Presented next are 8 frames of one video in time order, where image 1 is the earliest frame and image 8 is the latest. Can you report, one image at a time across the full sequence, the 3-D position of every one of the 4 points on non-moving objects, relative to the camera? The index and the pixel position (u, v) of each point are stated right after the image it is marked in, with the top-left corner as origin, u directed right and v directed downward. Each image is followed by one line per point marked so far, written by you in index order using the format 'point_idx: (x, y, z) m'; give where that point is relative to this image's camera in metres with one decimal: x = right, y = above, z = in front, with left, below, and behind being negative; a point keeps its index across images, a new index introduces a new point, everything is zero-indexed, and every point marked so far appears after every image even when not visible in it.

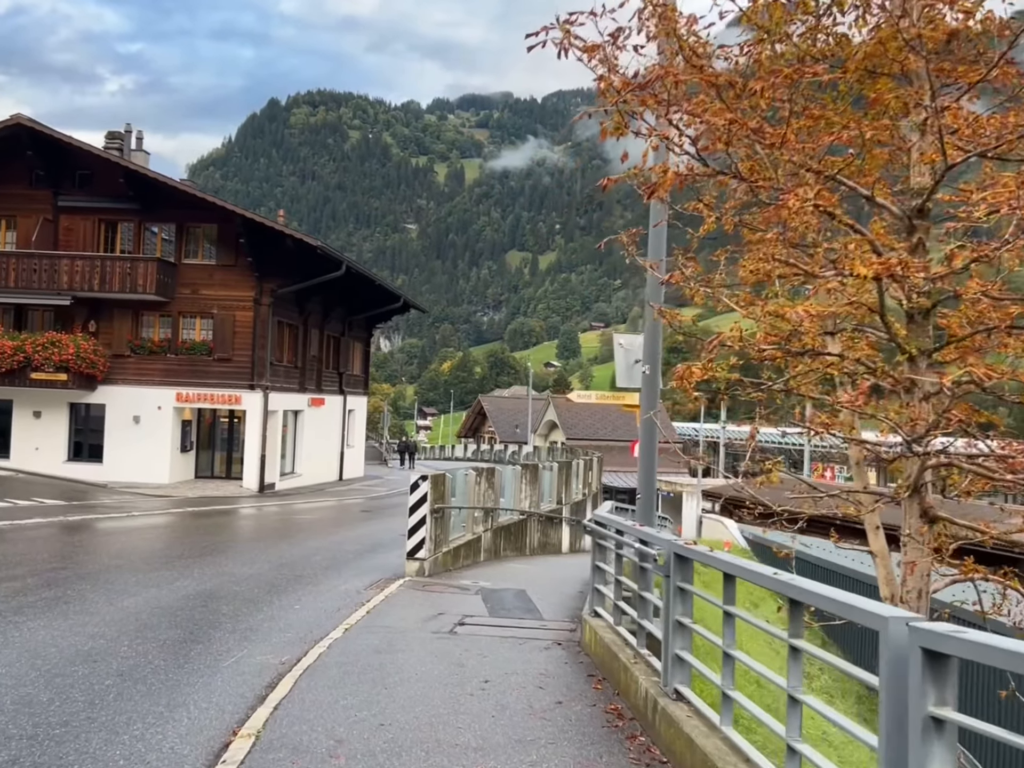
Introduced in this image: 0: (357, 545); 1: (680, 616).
0: (-2.4, -2.6, +15.7) m
1: (+1.0, -1.3, +5.6) m
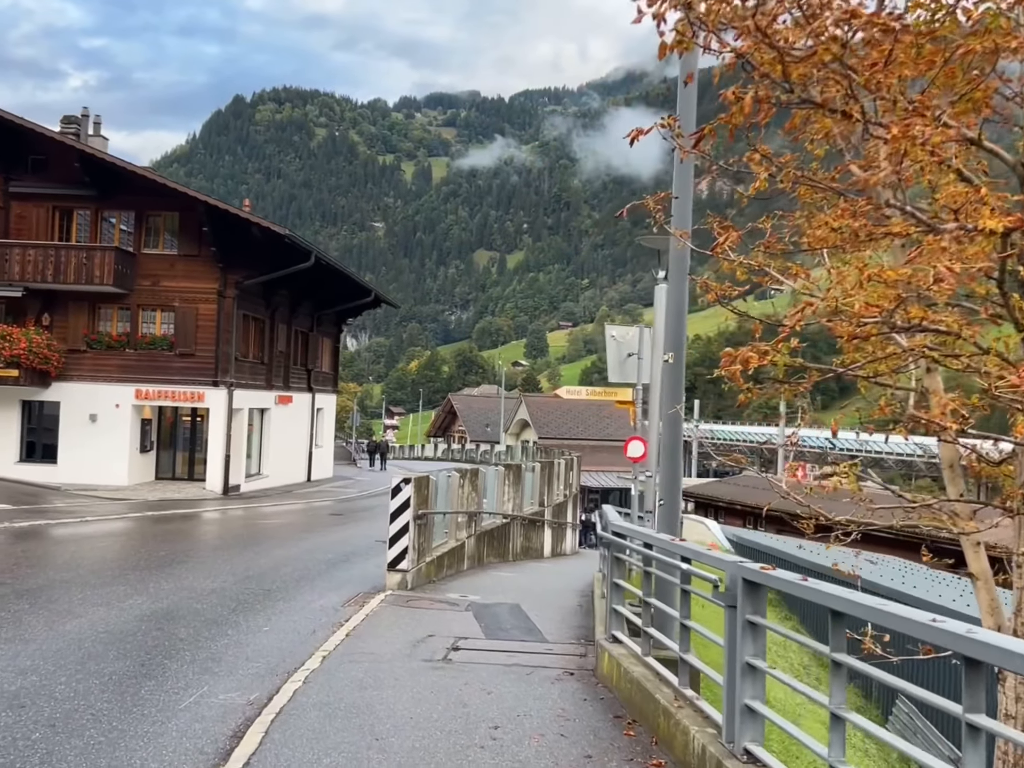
0: (-2.7, -2.6, +14.5) m
1: (+1.1, -1.3, +4.5) m
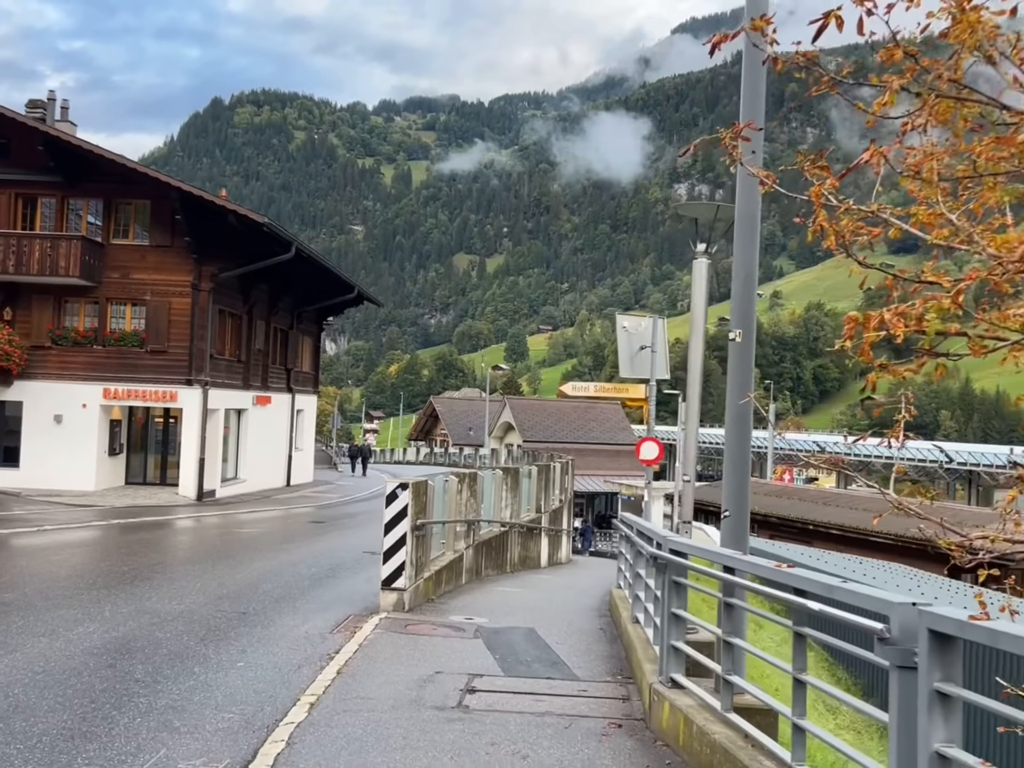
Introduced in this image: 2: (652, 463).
0: (-2.6, -2.5, +13.0) m
1: (+1.4, -1.1, +3.1) m
2: (+2.2, -1.2, +15.0) m
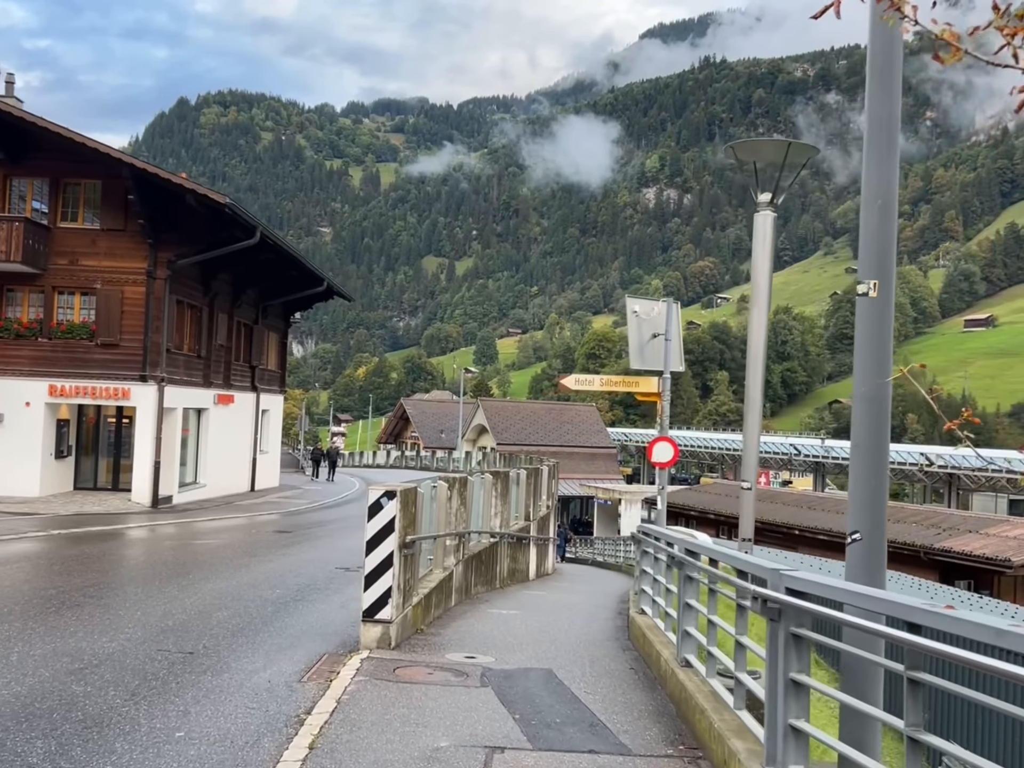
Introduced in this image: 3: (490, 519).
0: (-2.6, -2.4, +11.2) m
1: (+1.7, -1.0, +1.4) m
2: (+2.1, -1.1, +13.3) m
3: (-0.3, -2.1, +14.9) m
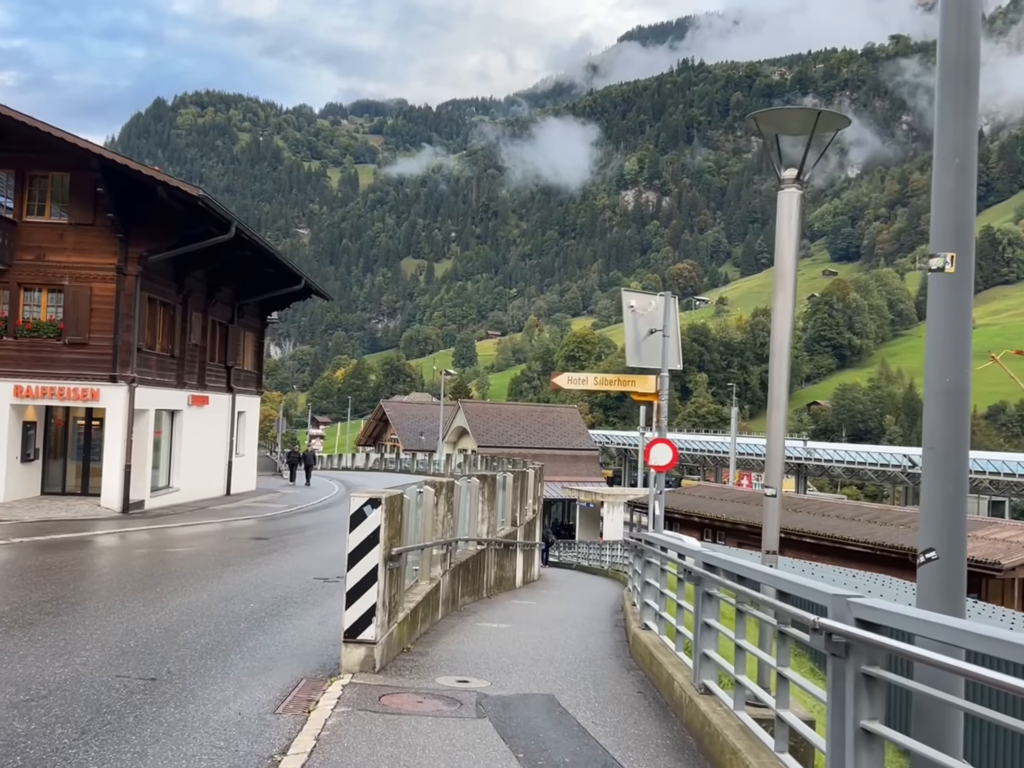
0: (-2.7, -2.4, +10.4) m
1: (+1.8, -1.0, +0.7) m
2: (+2.0, -1.1, +12.7) m
3: (-0.5, -2.1, +14.2) m
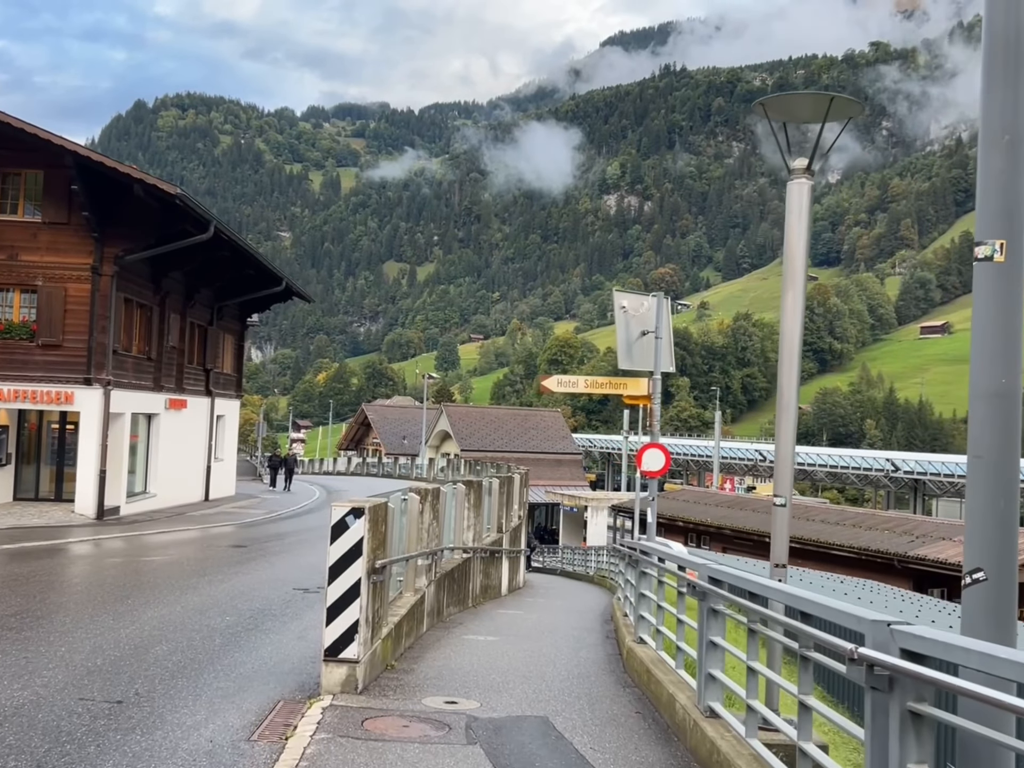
0: (-2.8, -2.4, +9.9) m
1: (+1.9, -1.0, +0.3) m
2: (+1.8, -1.2, +12.3) m
3: (-0.7, -2.1, +13.8) m
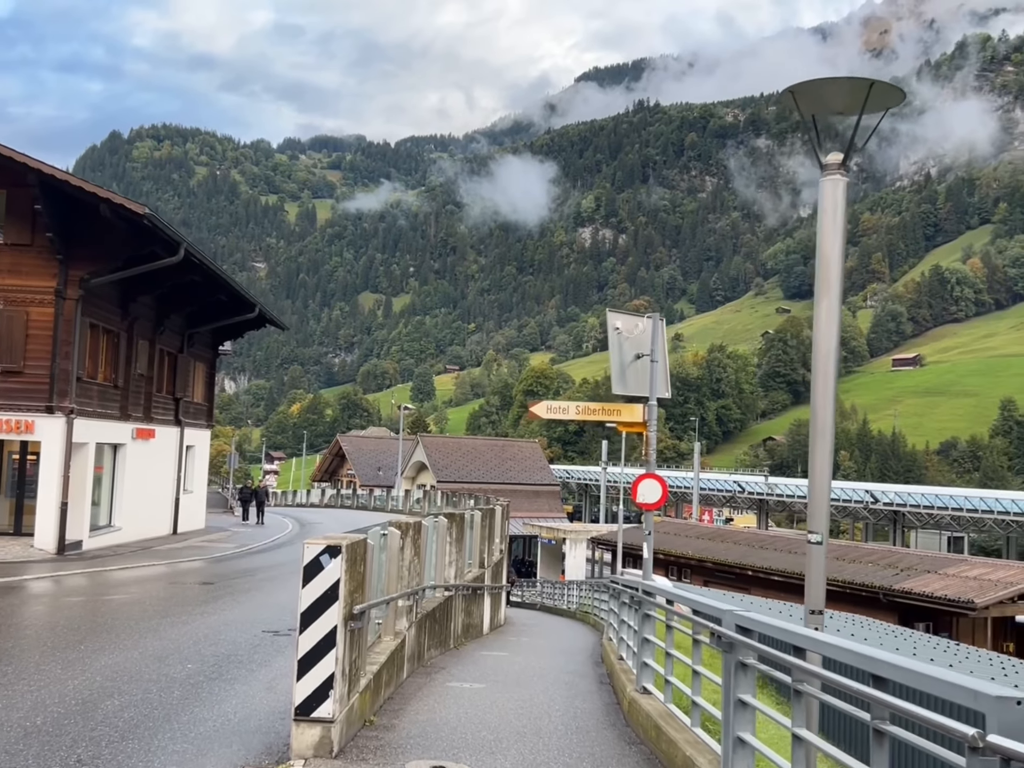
0: (-2.9, -2.6, +9.1) m
1: (+2.0, -0.9, -0.4) m
2: (+1.7, -1.5, +11.6) m
3: (-0.9, -2.5, +13.0) m
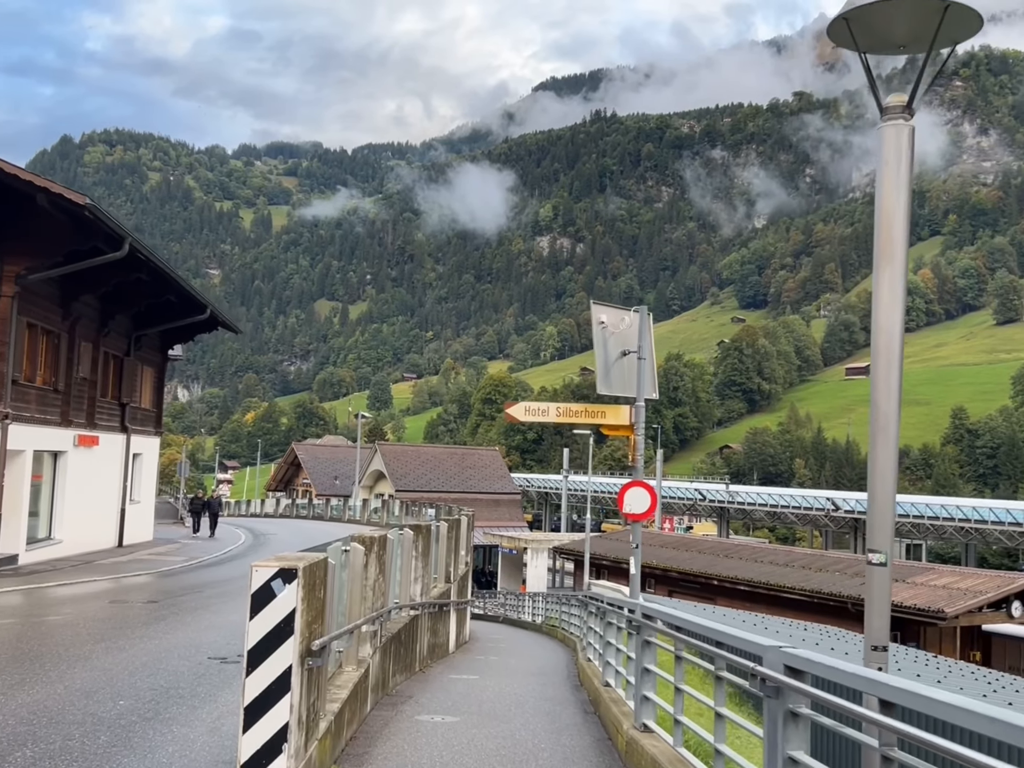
0: (-3.1, -2.6, +8.0) m
1: (+2.2, -0.8, -1.2) m
2: (+1.4, -1.5, +10.7) m
3: (-1.3, -2.5, +11.9) m
